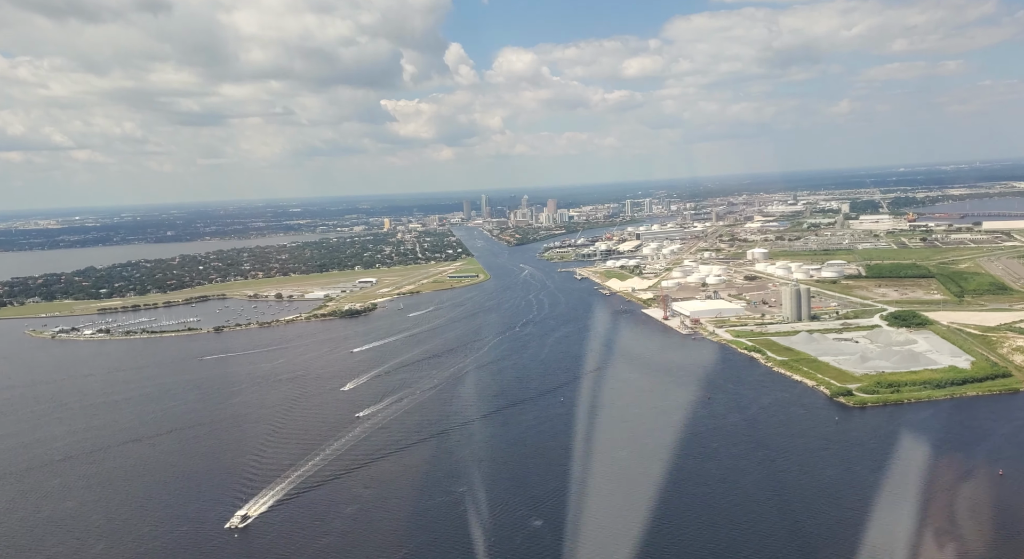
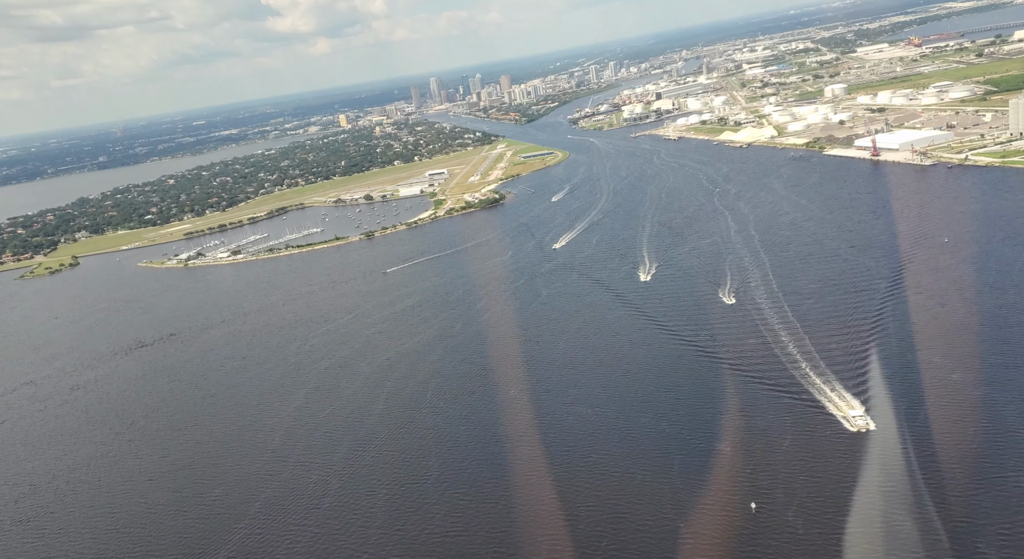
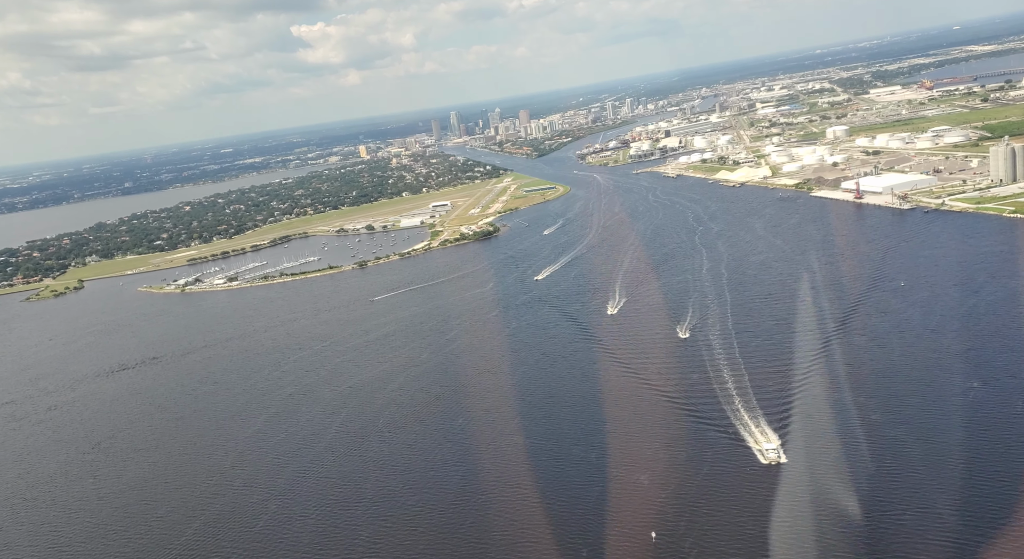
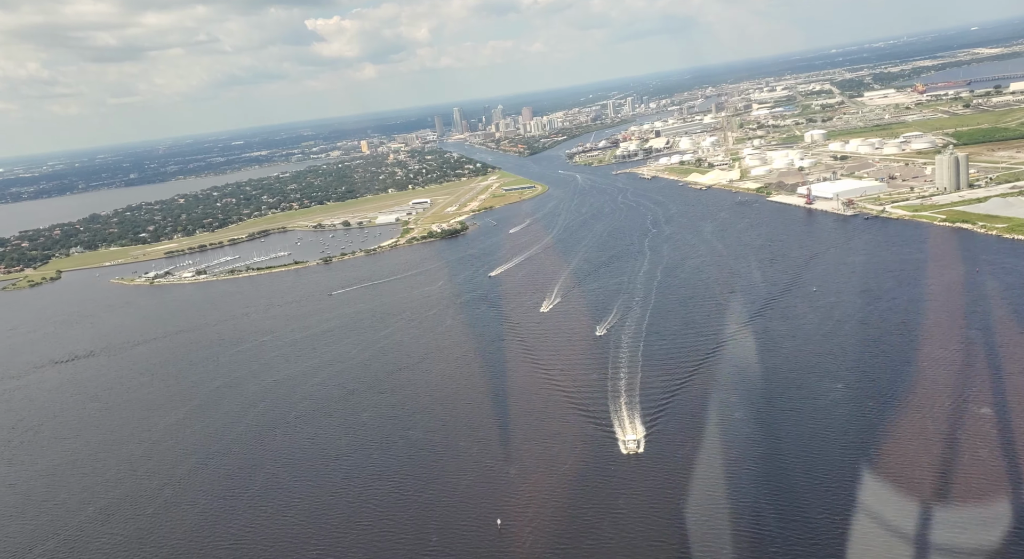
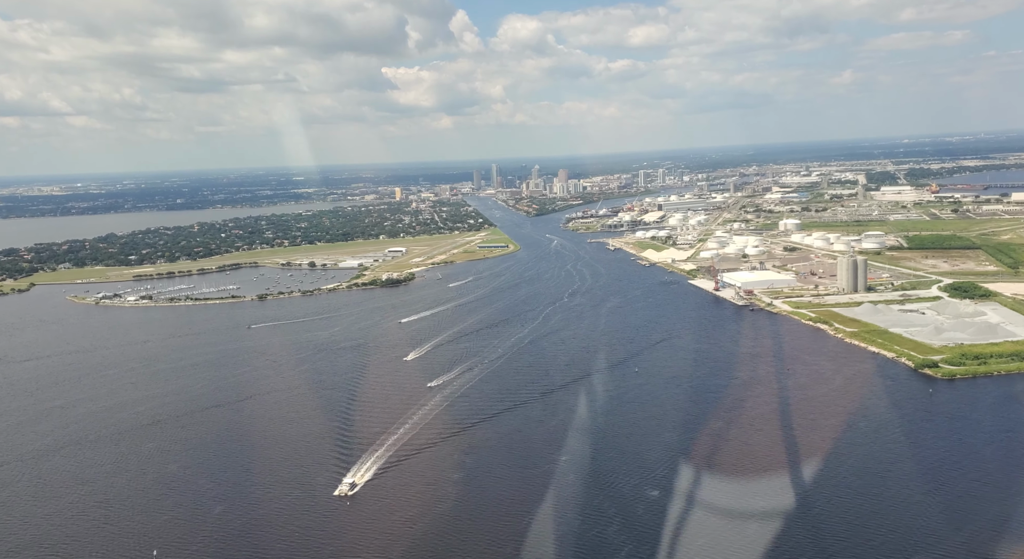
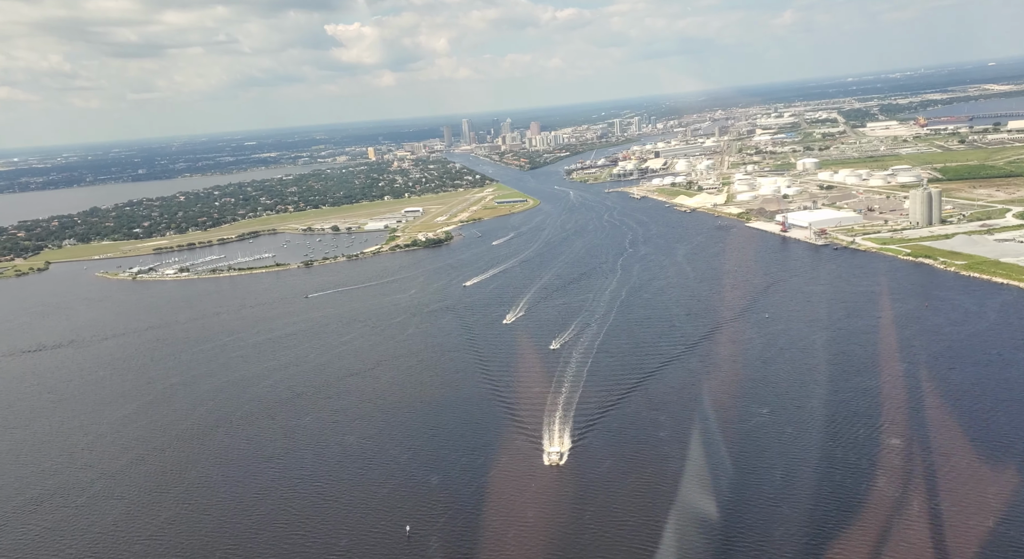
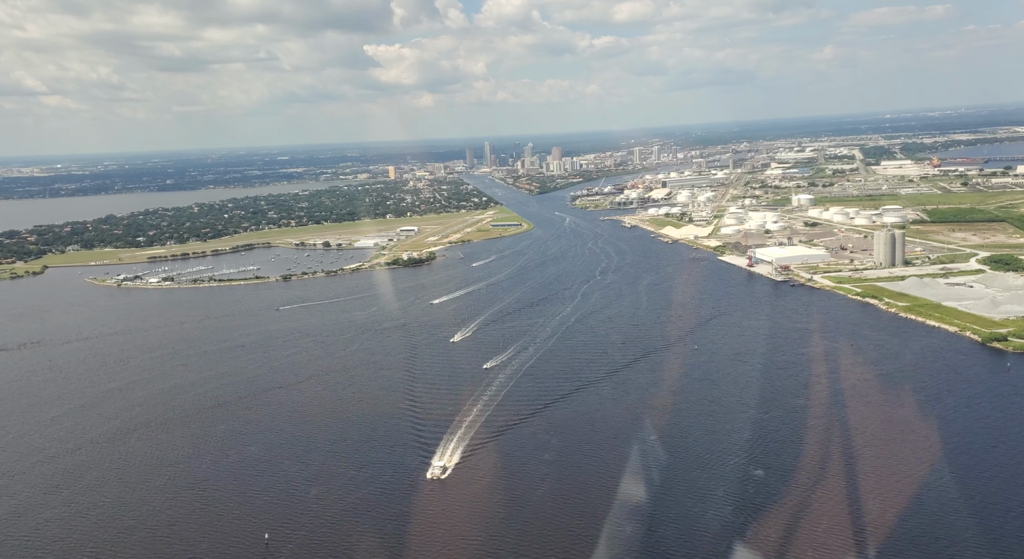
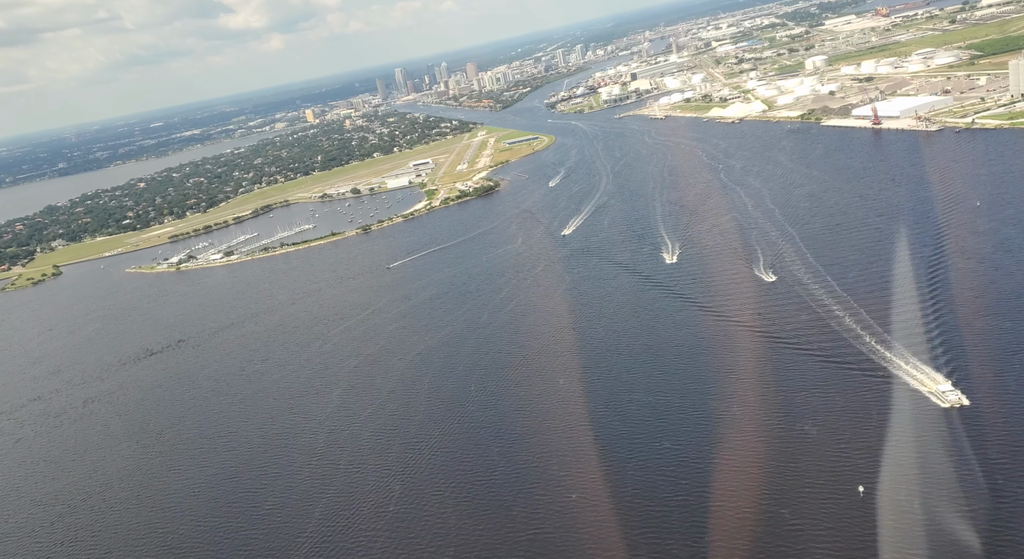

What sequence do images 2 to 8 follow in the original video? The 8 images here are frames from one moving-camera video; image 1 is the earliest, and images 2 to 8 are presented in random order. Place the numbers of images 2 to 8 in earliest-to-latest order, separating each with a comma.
5, 7, 6, 4, 3, 2, 8
